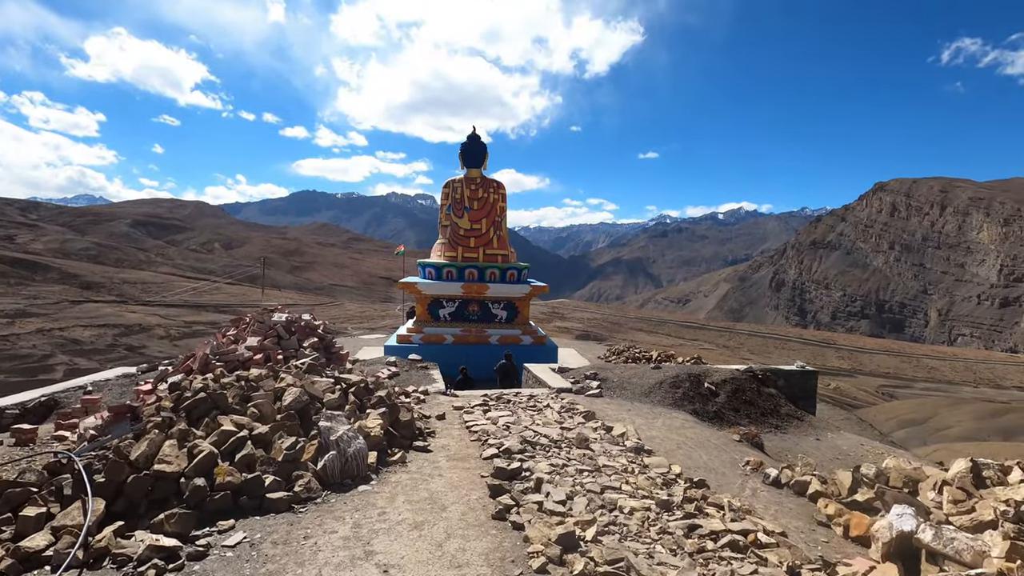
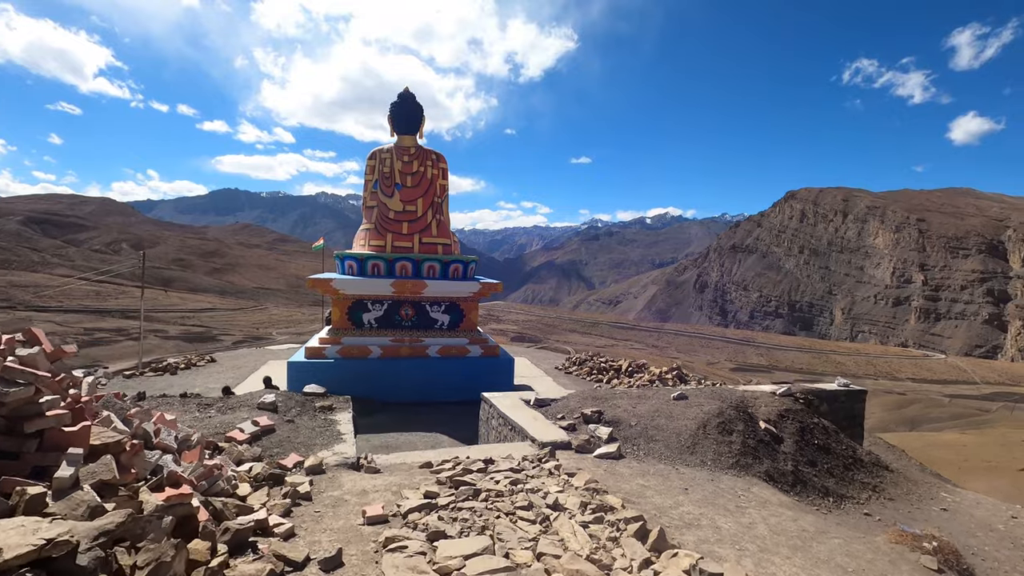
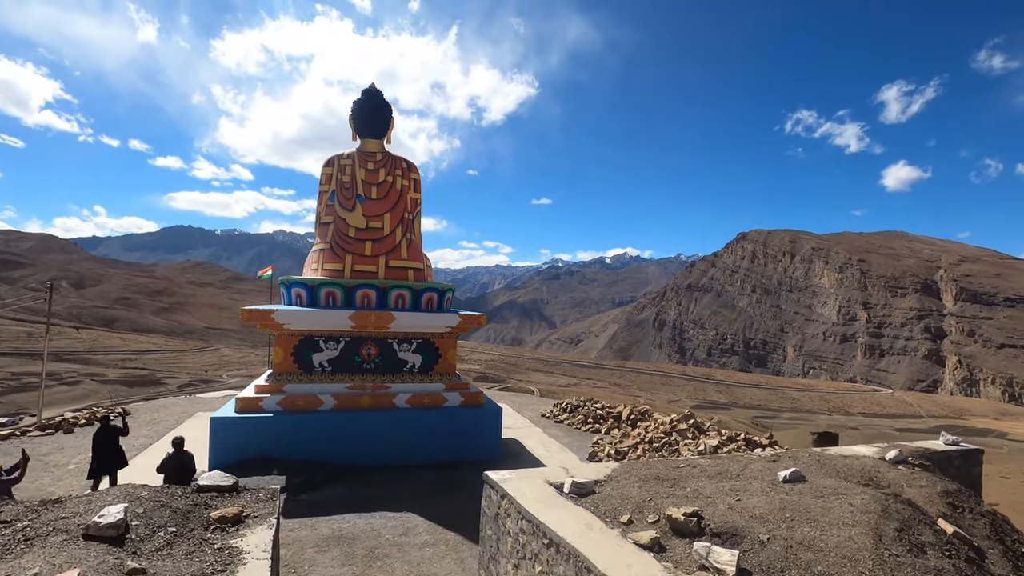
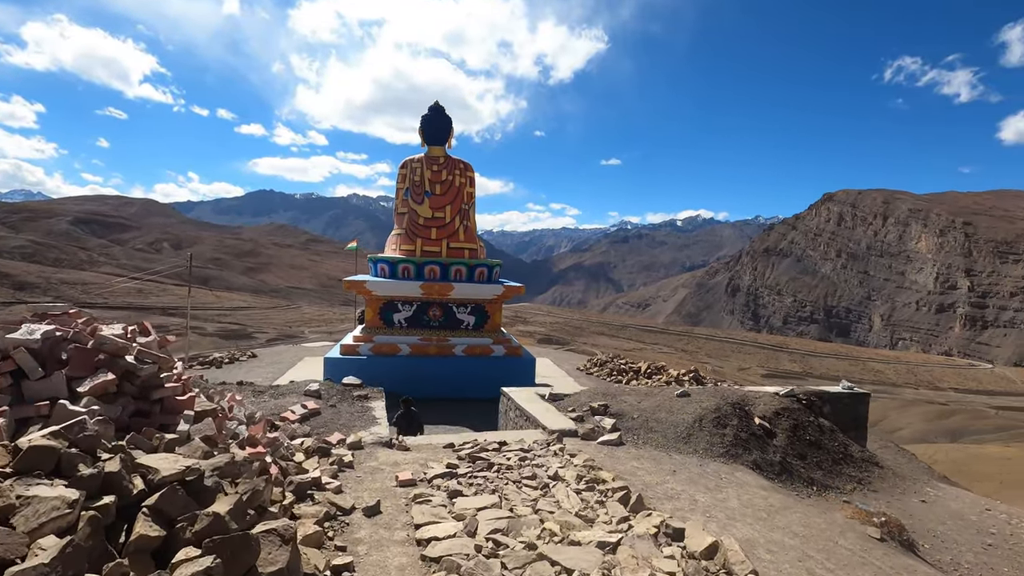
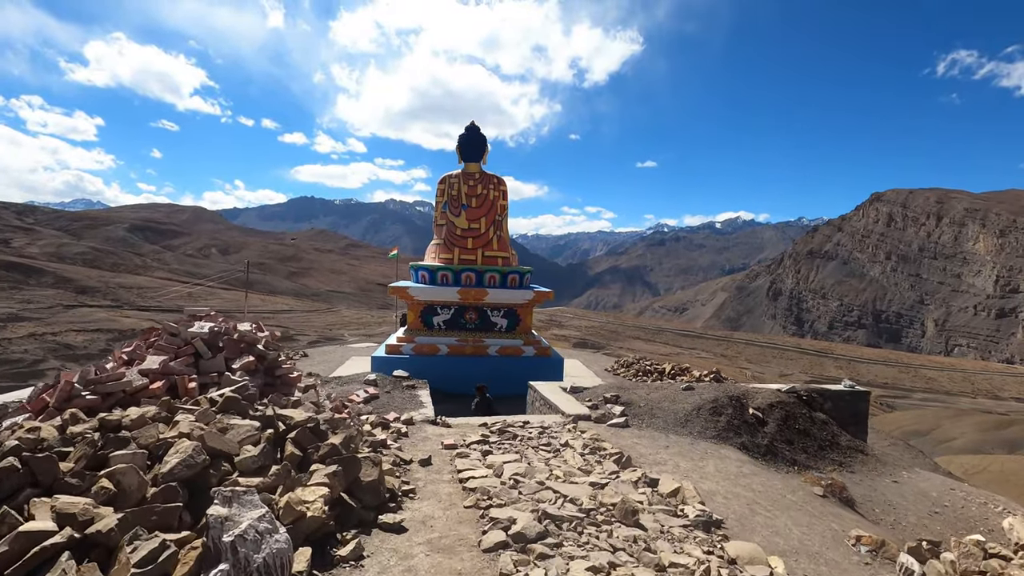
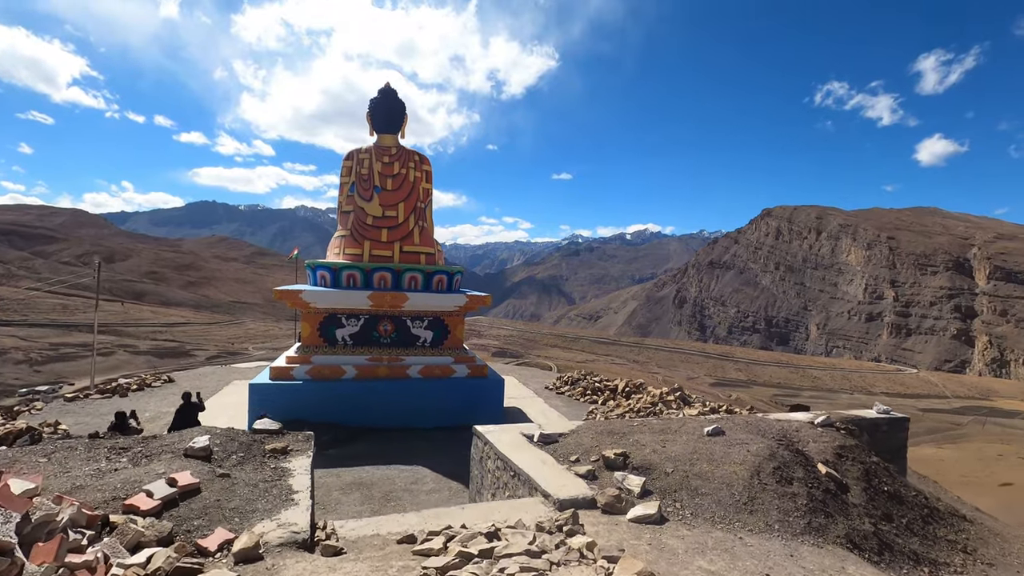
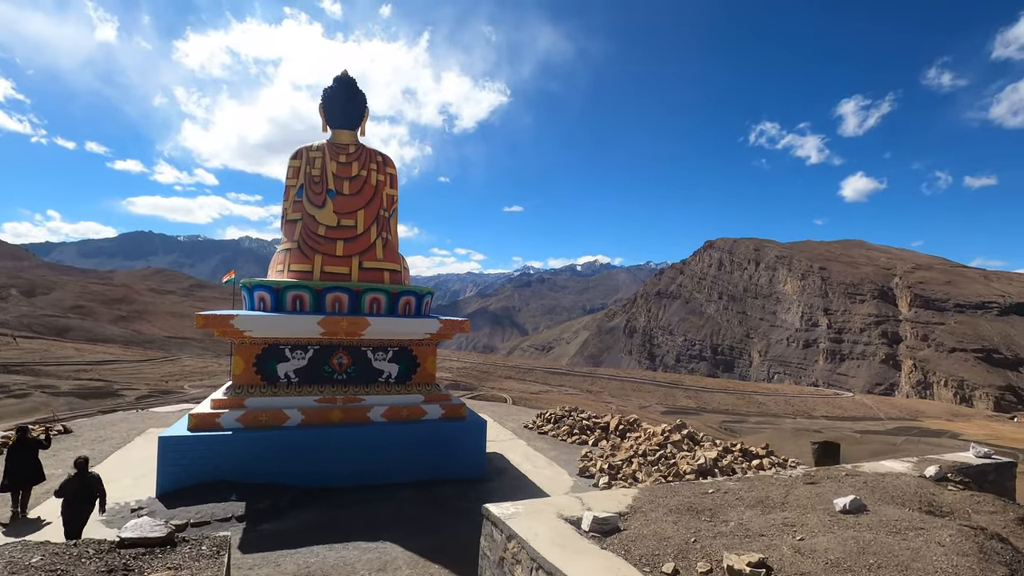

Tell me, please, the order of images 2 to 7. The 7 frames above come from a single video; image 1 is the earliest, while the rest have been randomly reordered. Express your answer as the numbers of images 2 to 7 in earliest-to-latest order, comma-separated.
5, 4, 2, 6, 3, 7
